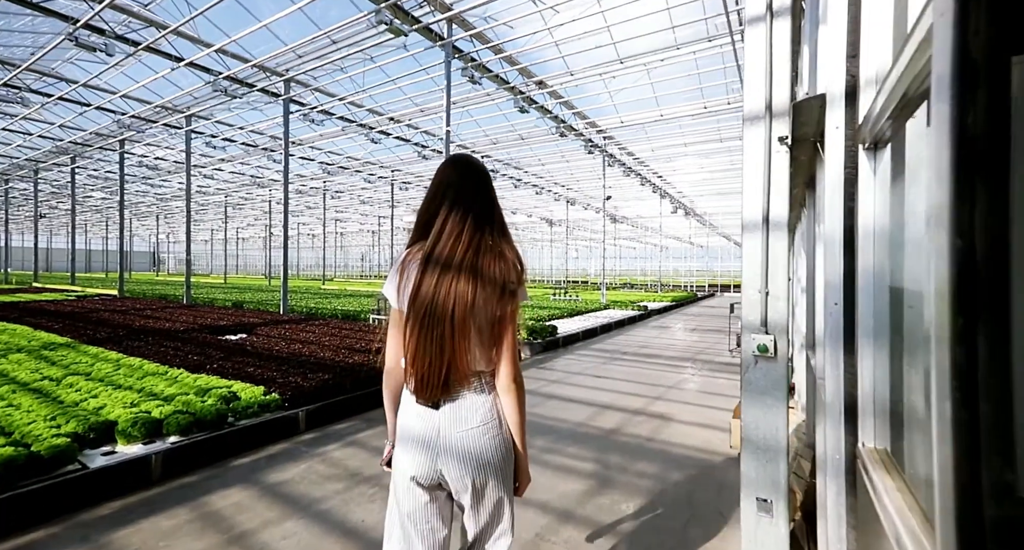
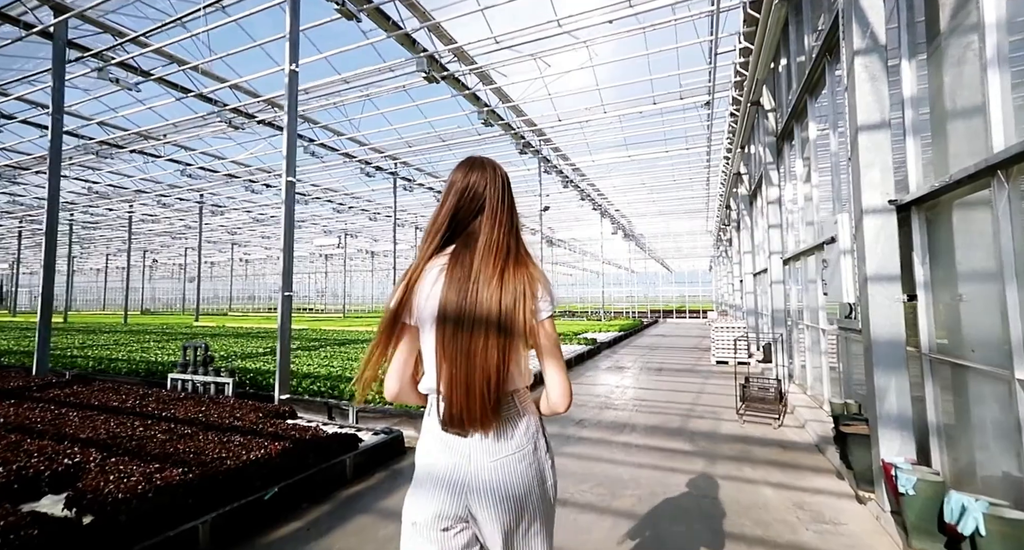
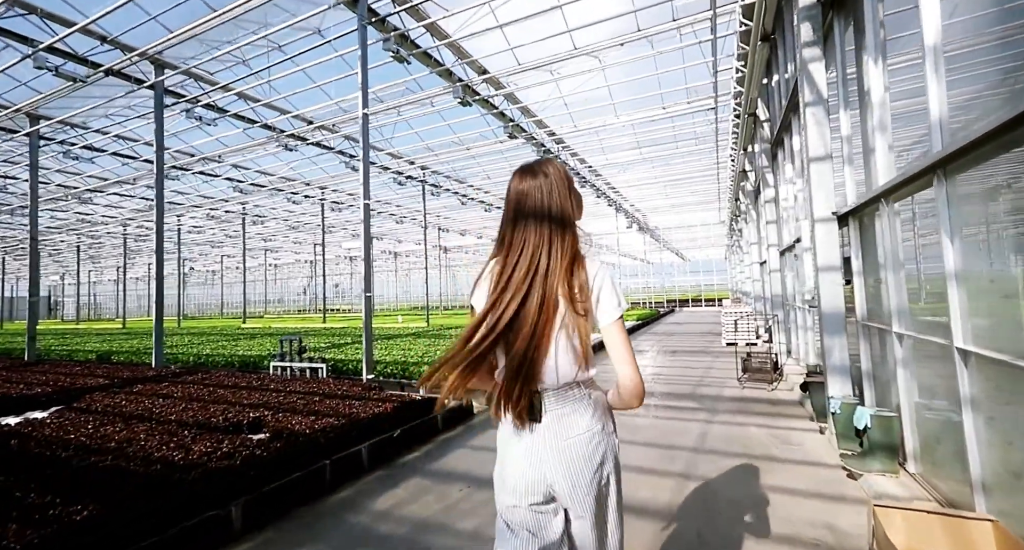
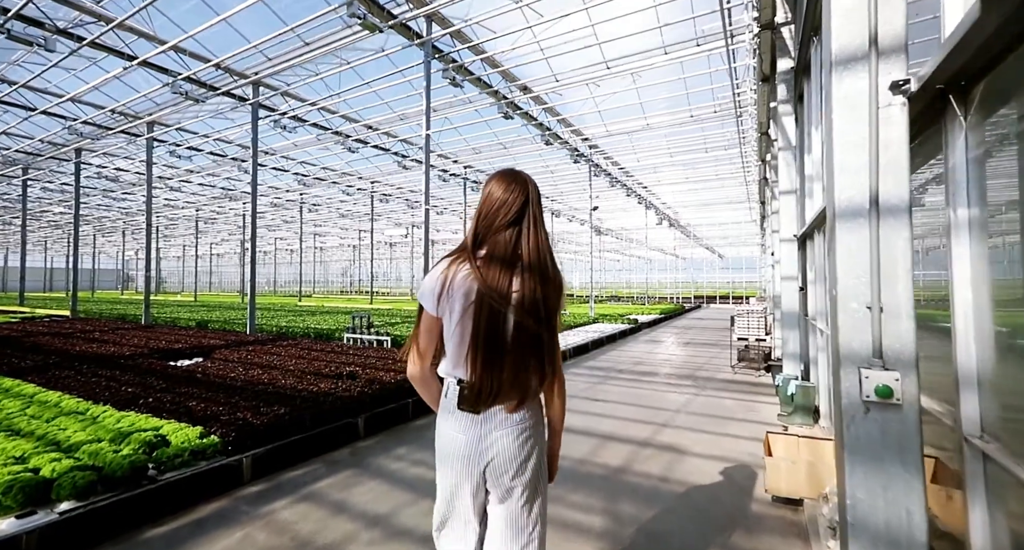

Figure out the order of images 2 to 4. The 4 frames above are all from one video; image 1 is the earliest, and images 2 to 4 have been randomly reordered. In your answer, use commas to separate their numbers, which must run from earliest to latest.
4, 3, 2
